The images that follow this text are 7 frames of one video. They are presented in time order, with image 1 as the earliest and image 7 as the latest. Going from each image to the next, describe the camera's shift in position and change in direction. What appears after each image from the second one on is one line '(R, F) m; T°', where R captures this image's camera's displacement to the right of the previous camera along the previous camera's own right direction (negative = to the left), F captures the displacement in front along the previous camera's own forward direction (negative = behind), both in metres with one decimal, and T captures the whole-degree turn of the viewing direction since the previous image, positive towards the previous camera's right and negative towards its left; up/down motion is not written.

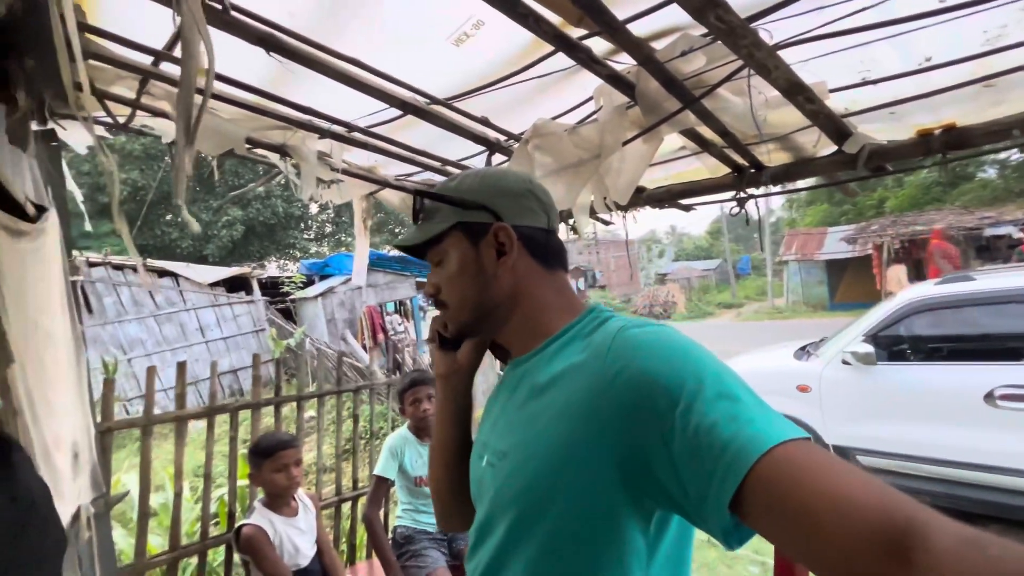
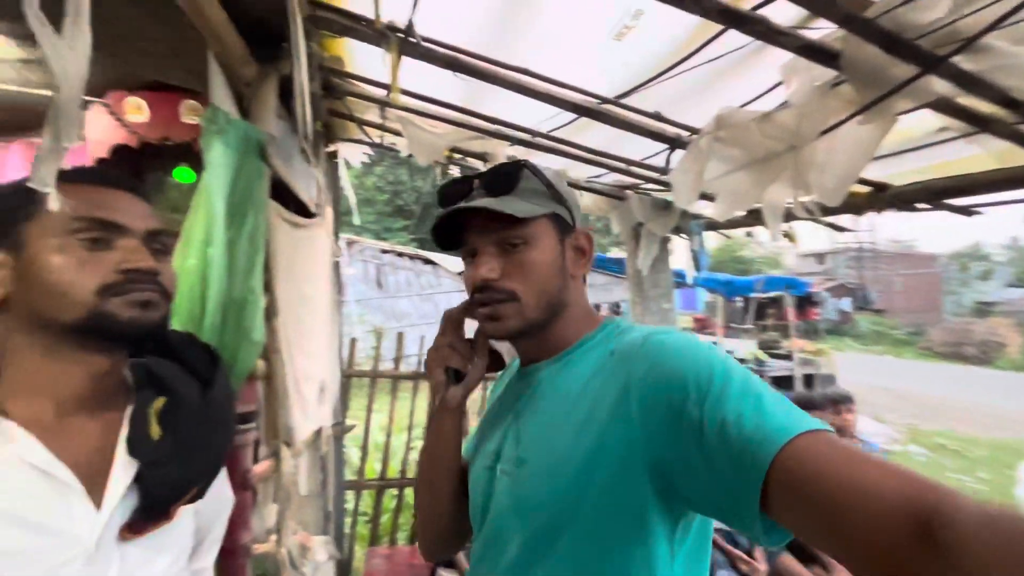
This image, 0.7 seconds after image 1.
(+0.6, +0.2) m; -33°
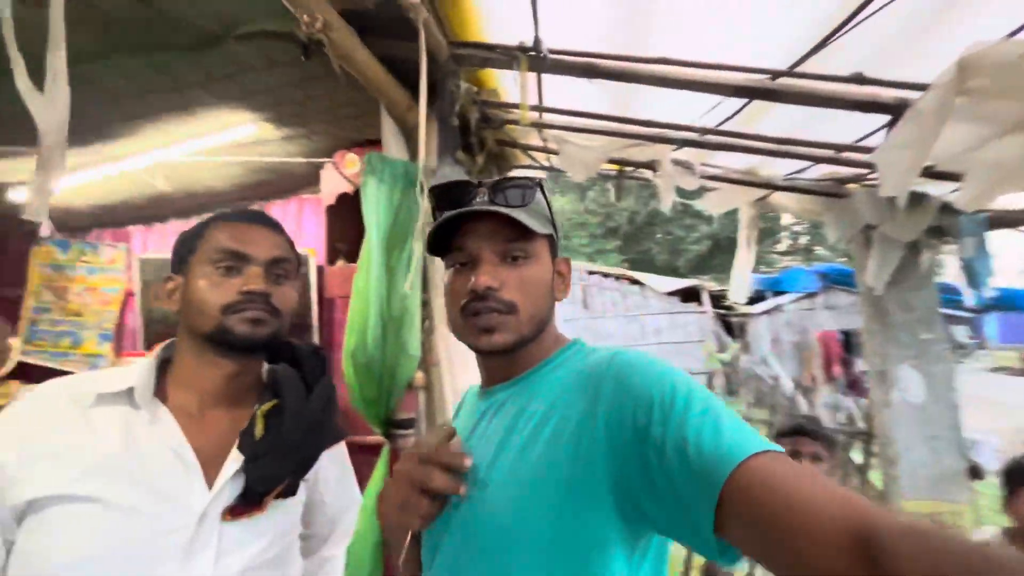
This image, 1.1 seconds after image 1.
(+0.6, +0.3) m; -32°
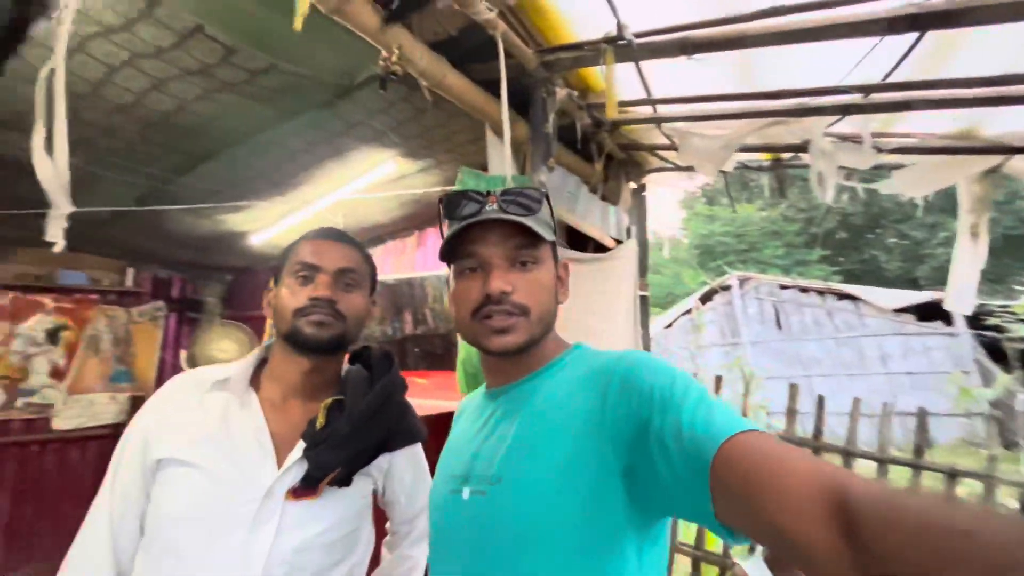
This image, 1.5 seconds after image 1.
(+0.5, +0.2) m; -24°
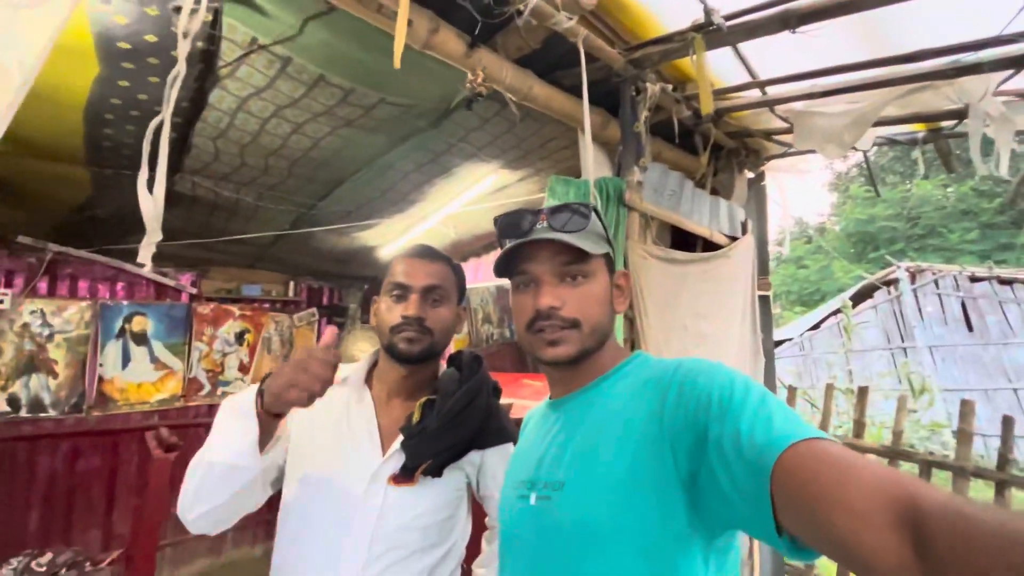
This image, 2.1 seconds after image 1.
(+0.2, 0.0) m; -14°
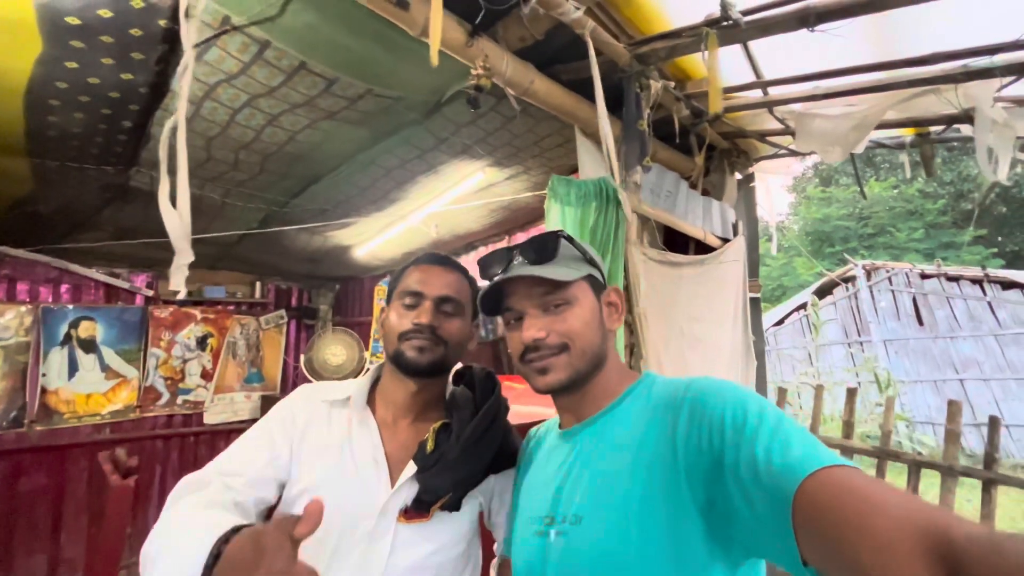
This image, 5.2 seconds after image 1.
(-0.1, +0.1) m; +4°
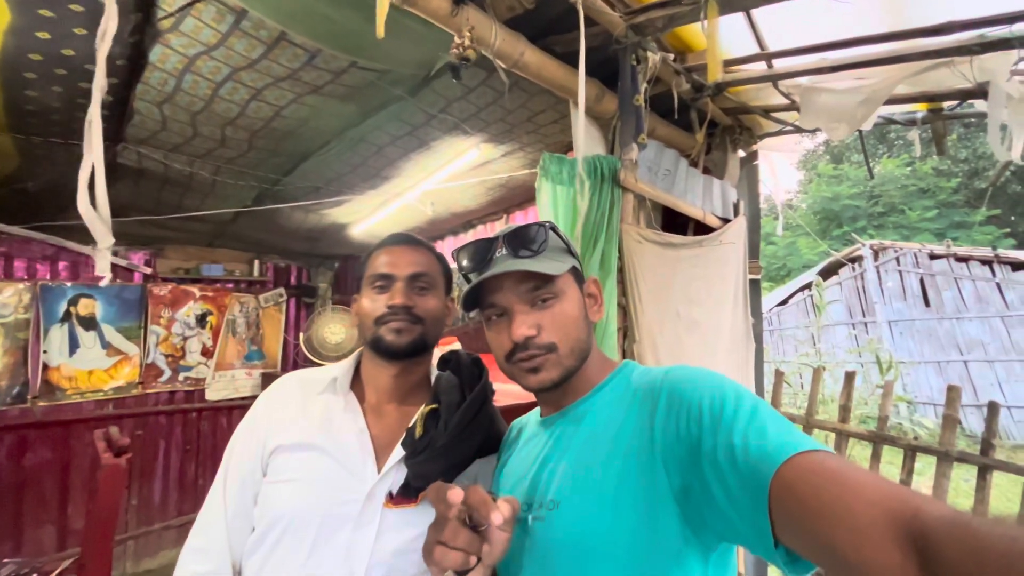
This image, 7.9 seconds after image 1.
(+0.1, +0.1) m; -1°
